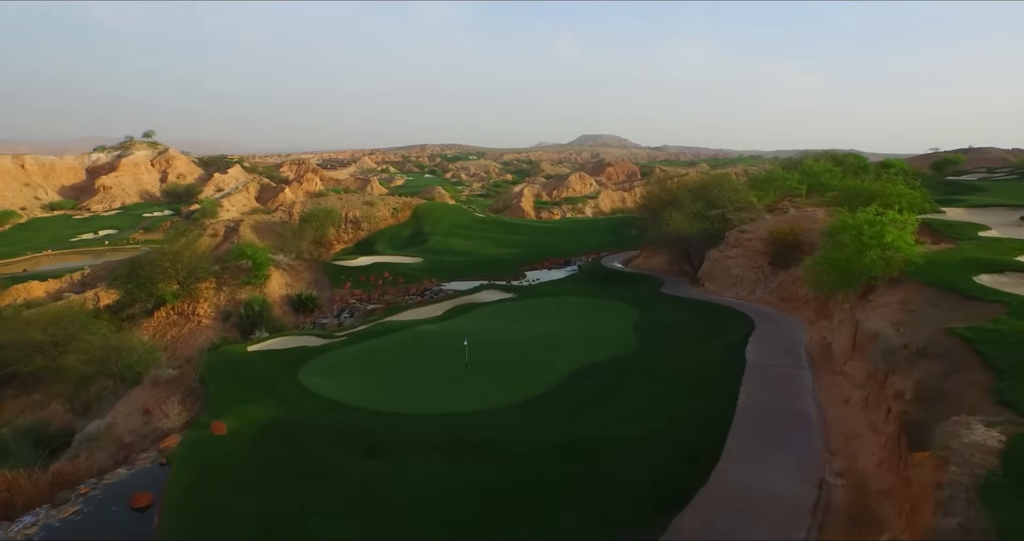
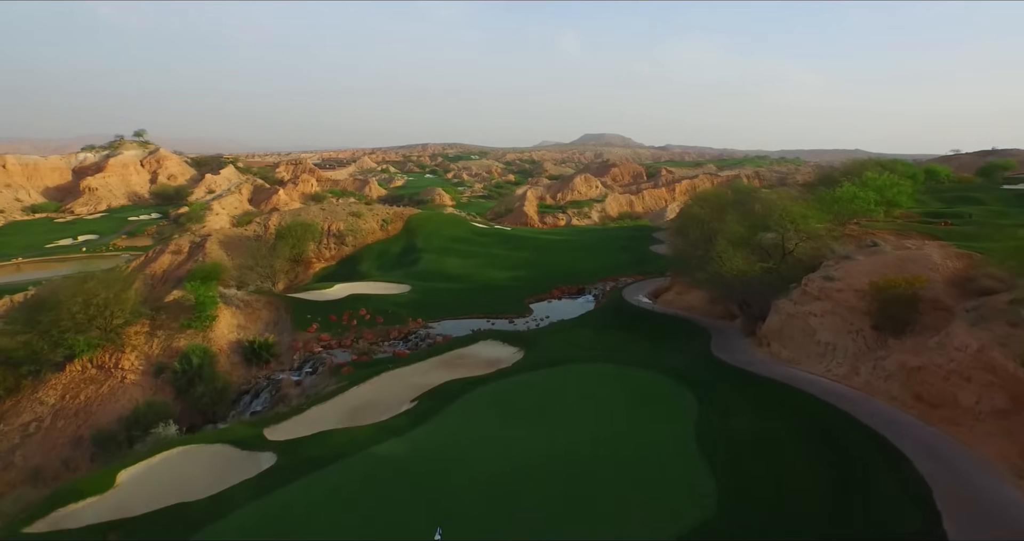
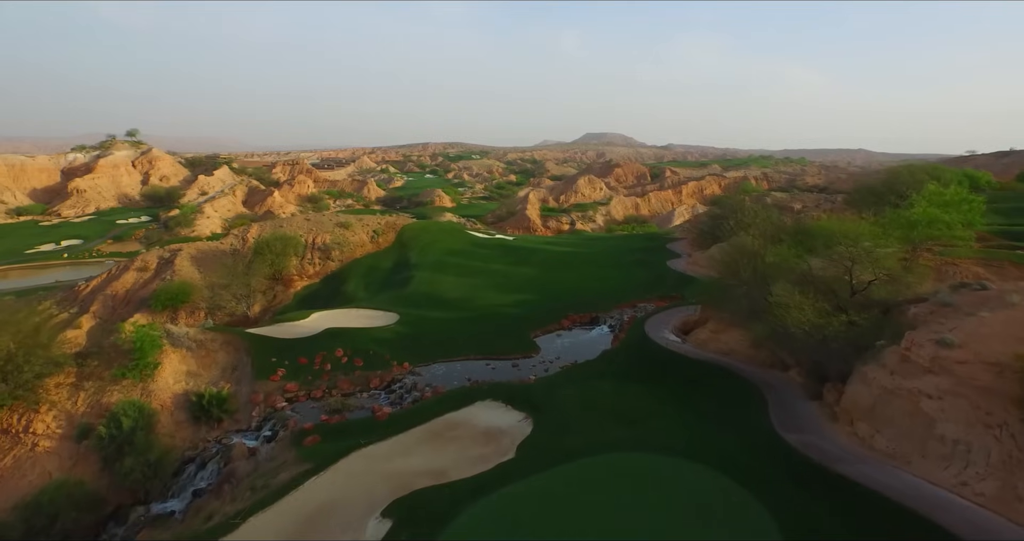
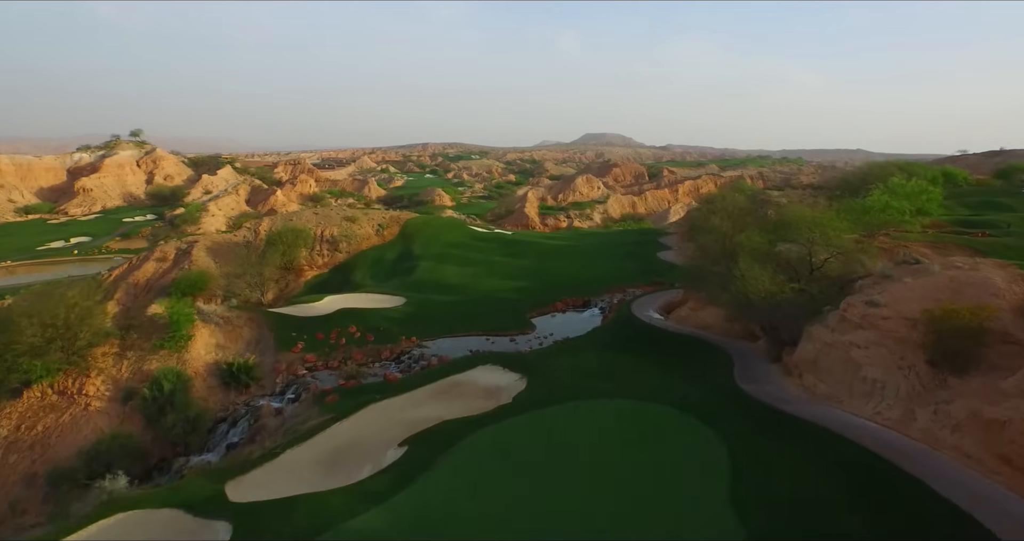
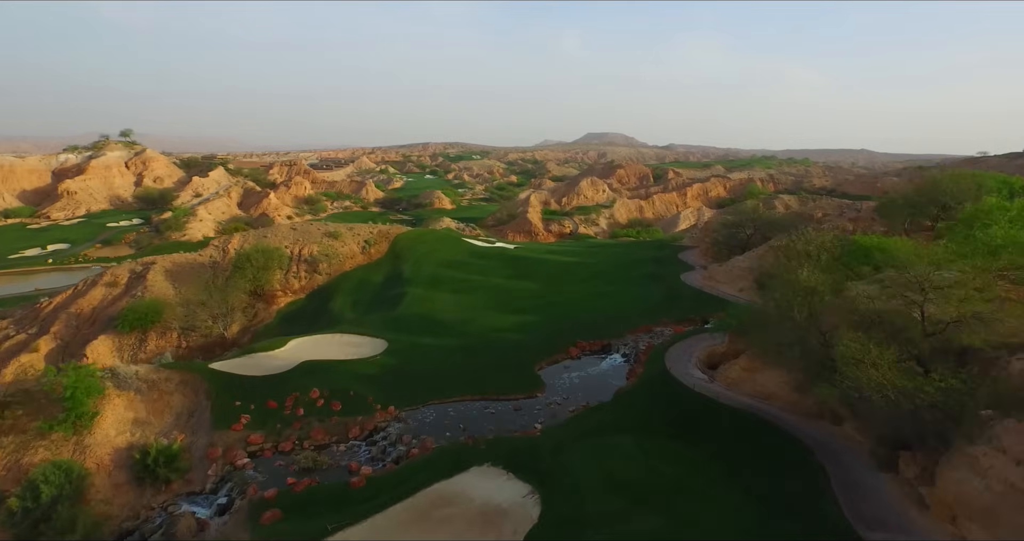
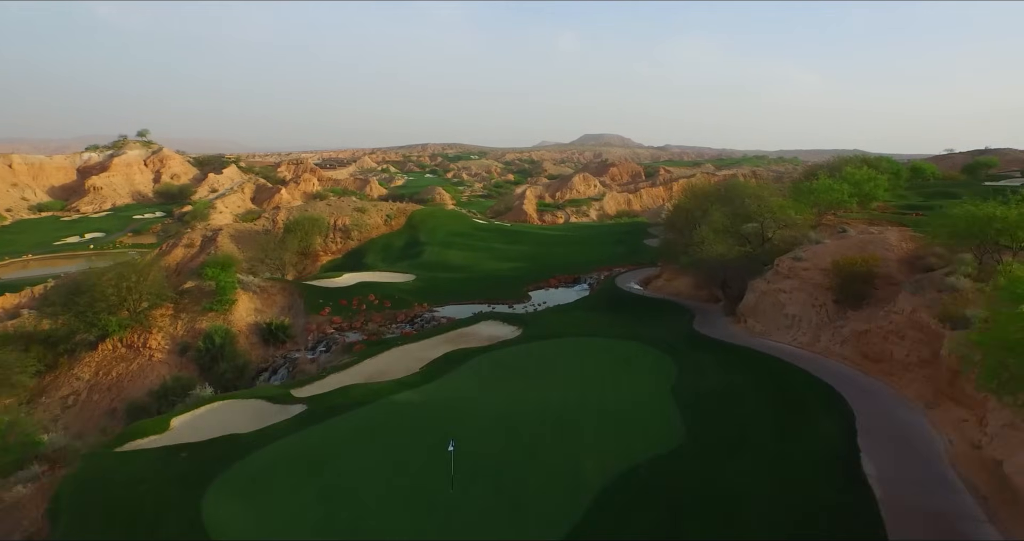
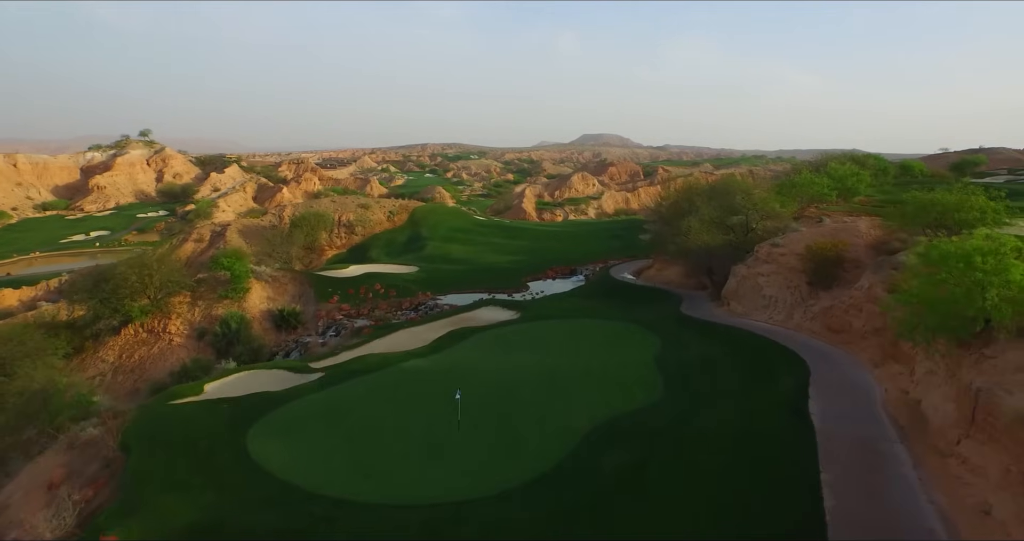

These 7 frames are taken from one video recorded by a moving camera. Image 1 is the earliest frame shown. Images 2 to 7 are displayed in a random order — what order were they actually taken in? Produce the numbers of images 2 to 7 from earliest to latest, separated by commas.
7, 6, 2, 4, 3, 5
